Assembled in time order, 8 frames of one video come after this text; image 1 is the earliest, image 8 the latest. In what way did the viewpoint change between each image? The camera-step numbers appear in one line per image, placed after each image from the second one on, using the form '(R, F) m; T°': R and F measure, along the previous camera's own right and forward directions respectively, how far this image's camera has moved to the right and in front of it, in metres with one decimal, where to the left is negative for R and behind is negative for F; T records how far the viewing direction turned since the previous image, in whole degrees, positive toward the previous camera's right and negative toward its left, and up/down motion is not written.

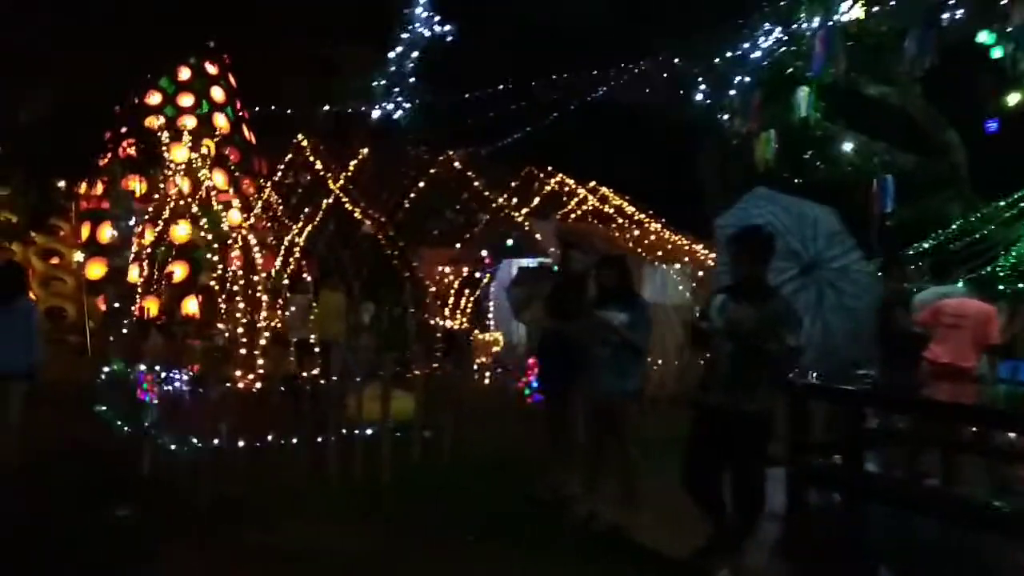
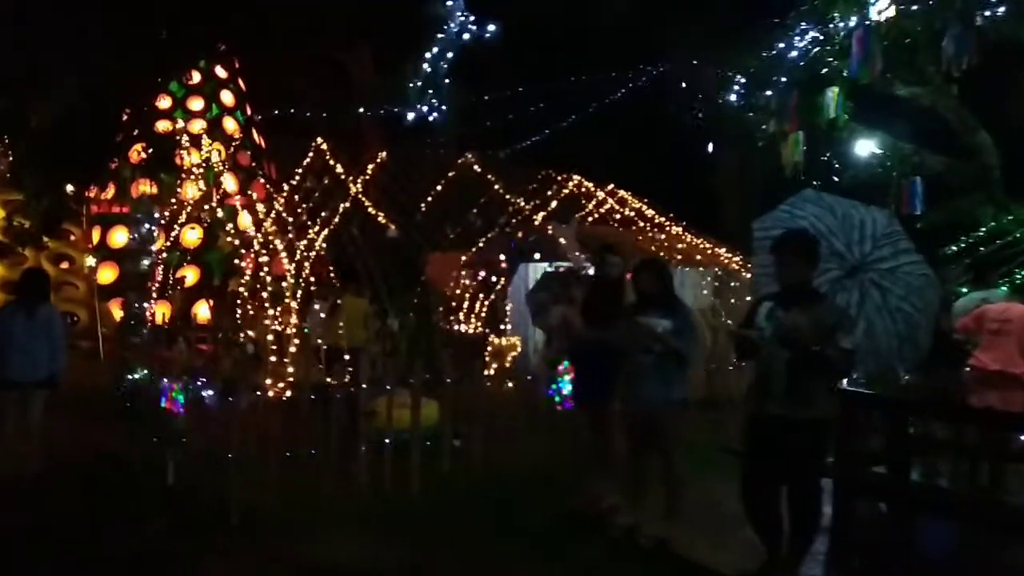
(-0.3, +0.2) m; 0°
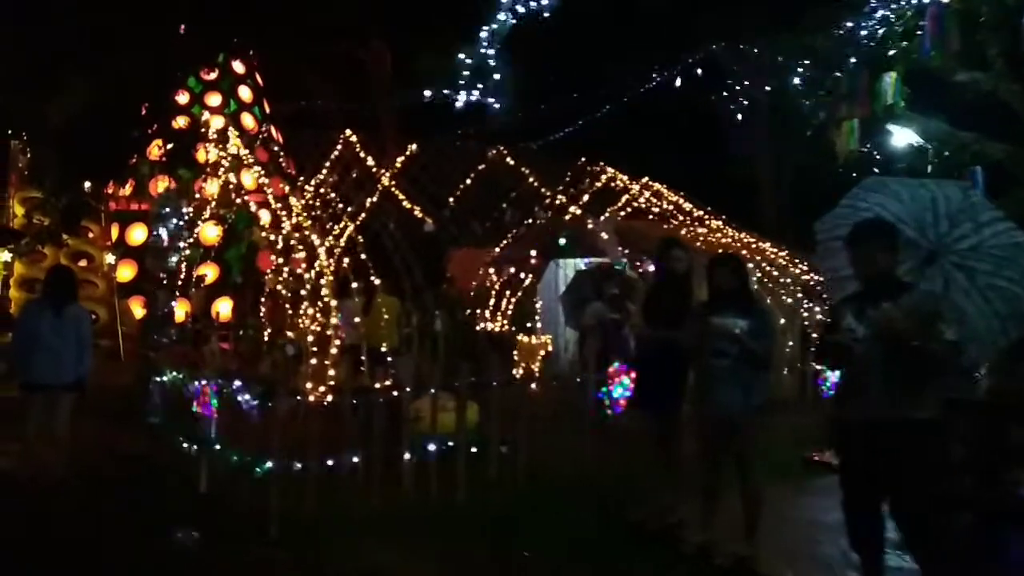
(-0.4, +0.5) m; -1°
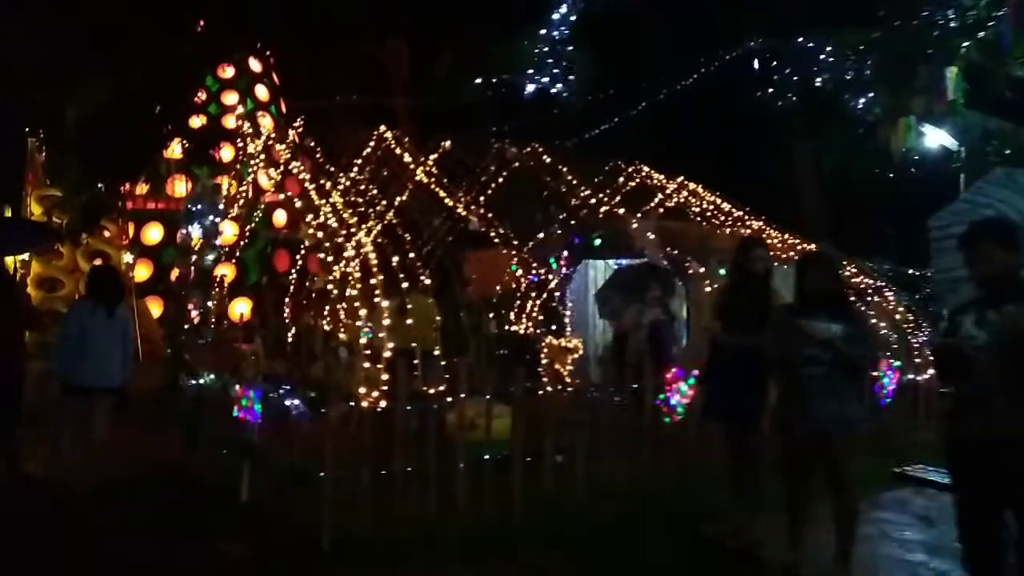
(-0.6, +0.4) m; 0°
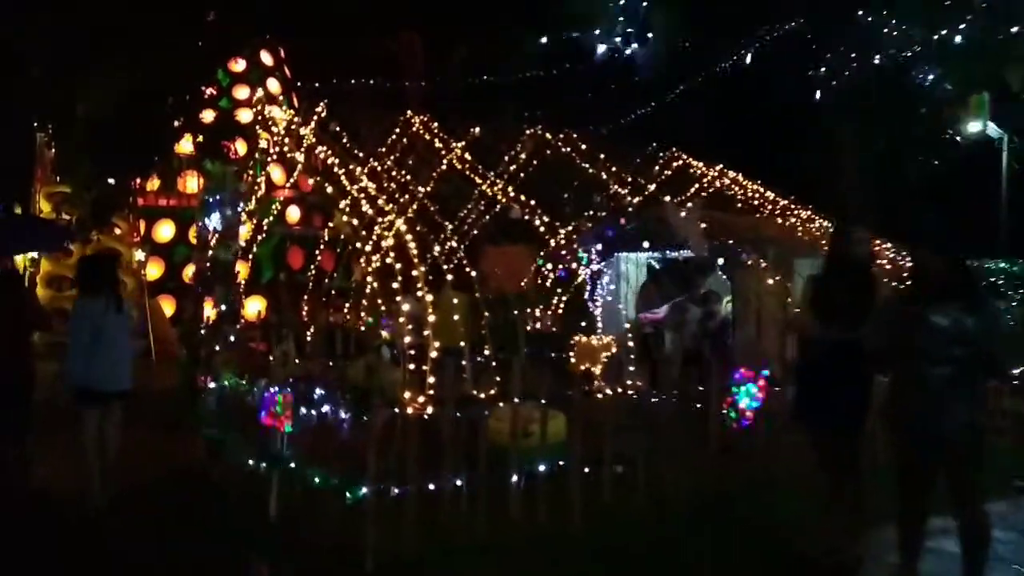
(-0.5, +0.8) m; -1°
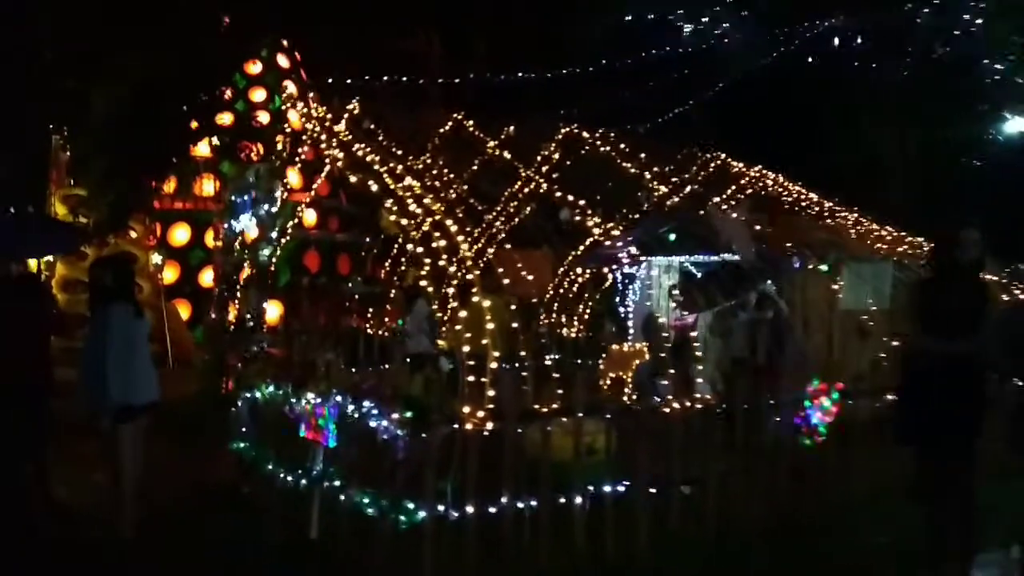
(-0.5, +0.5) m; -1°
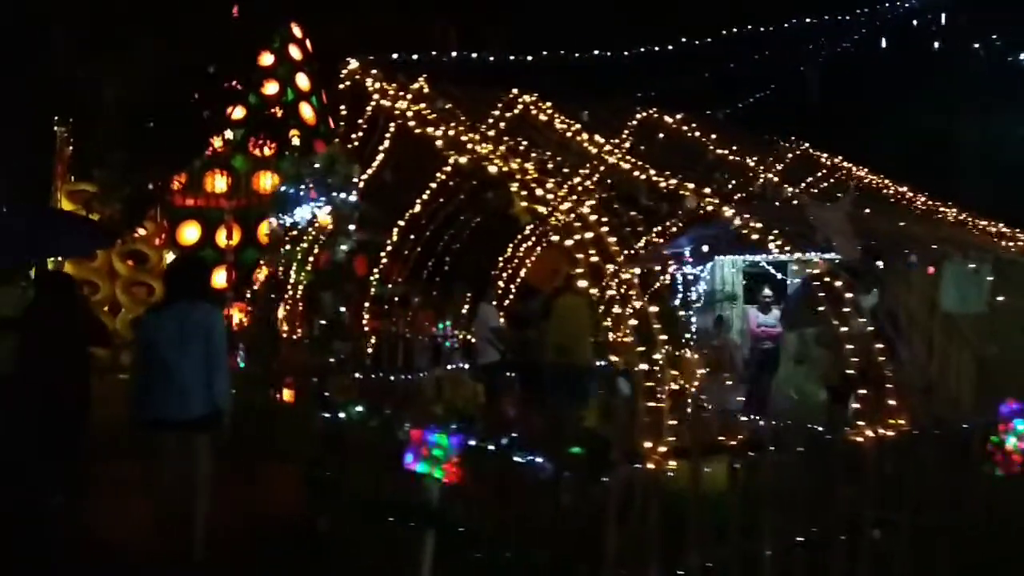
(-1.2, +1.2) m; +1°
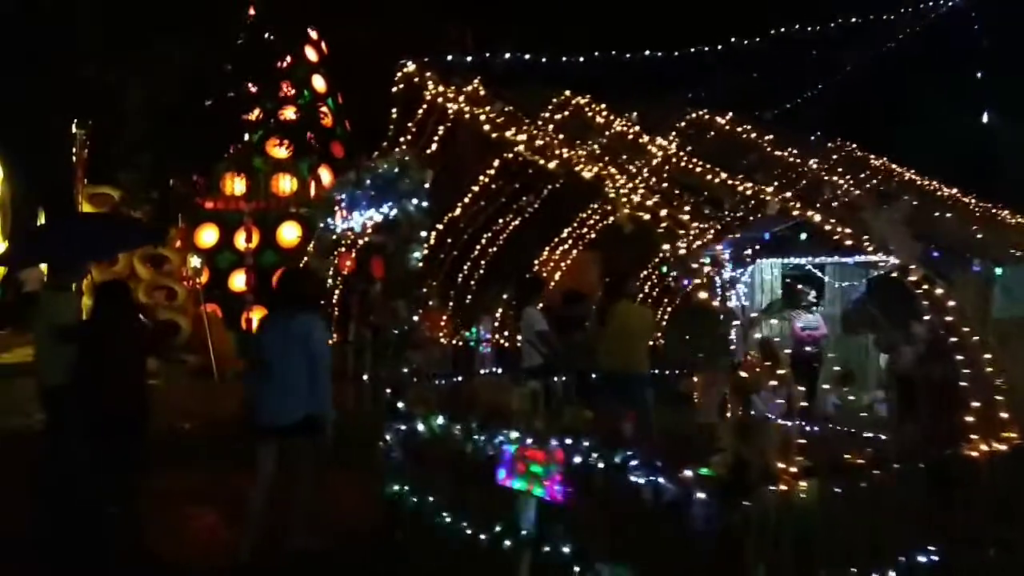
(-0.7, +0.2) m; 0°
